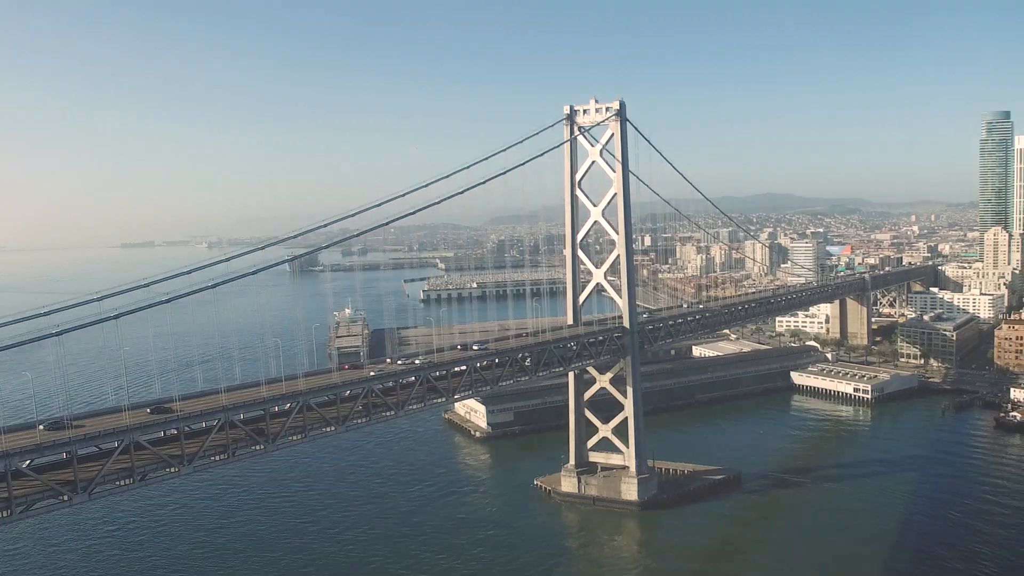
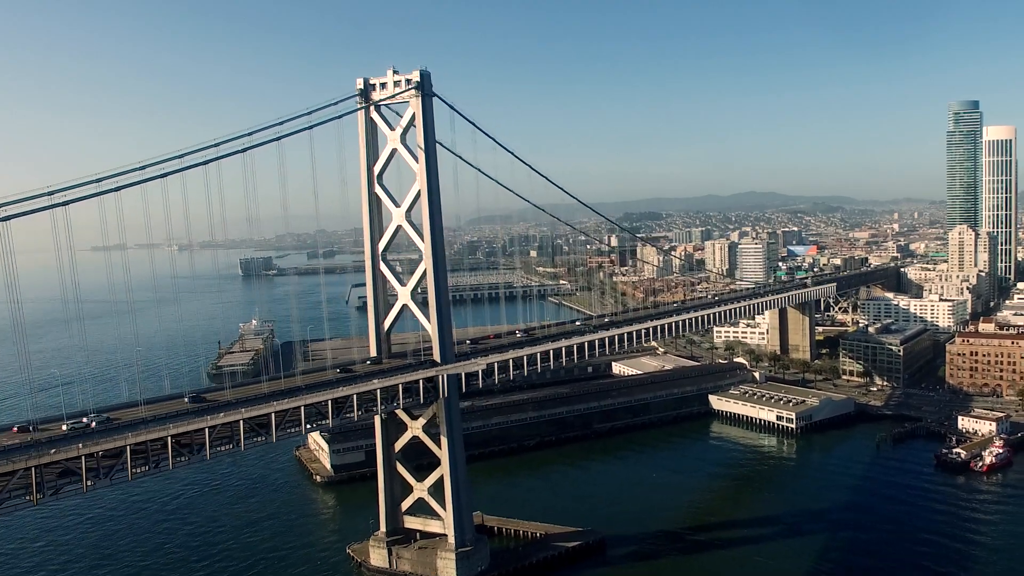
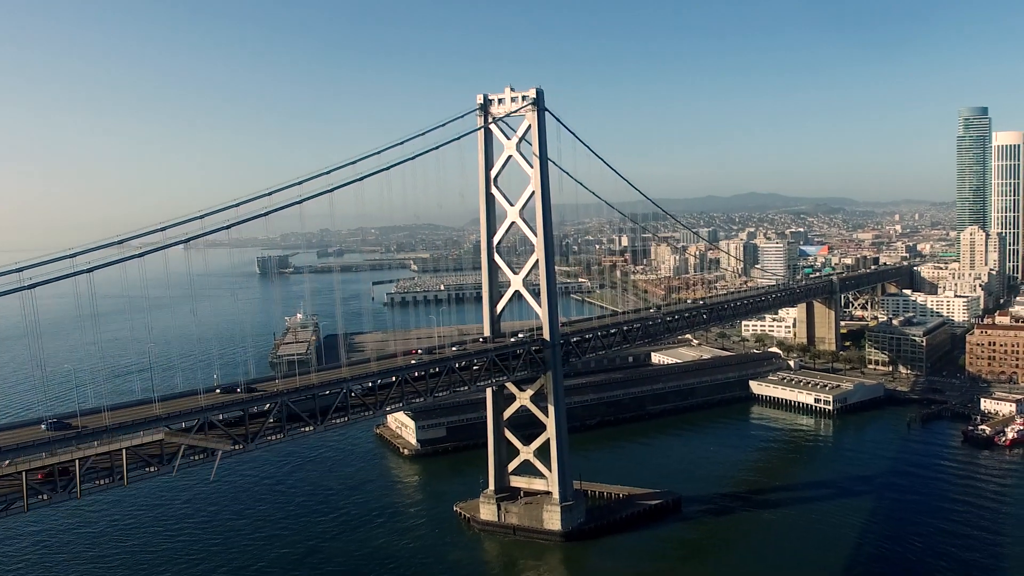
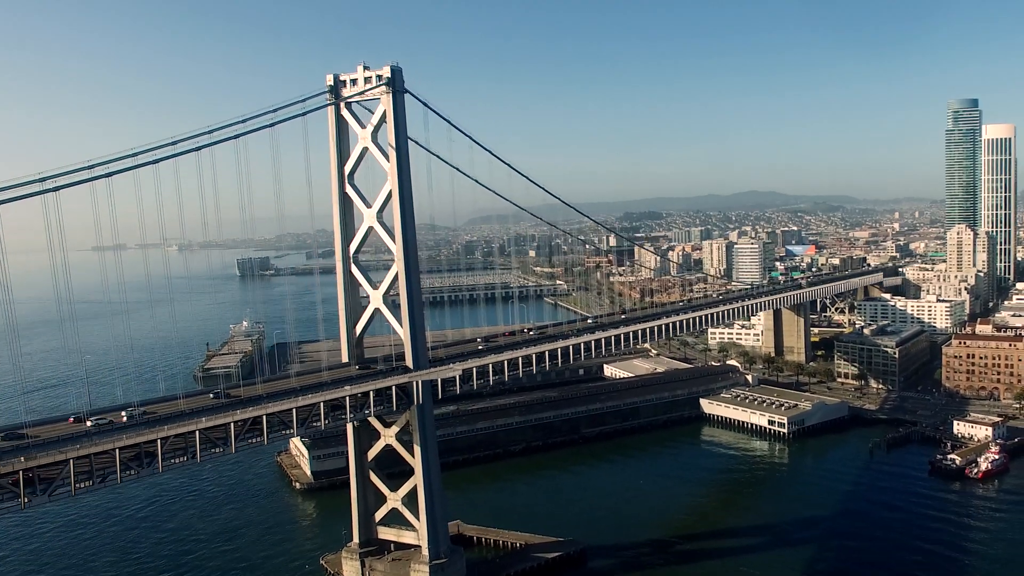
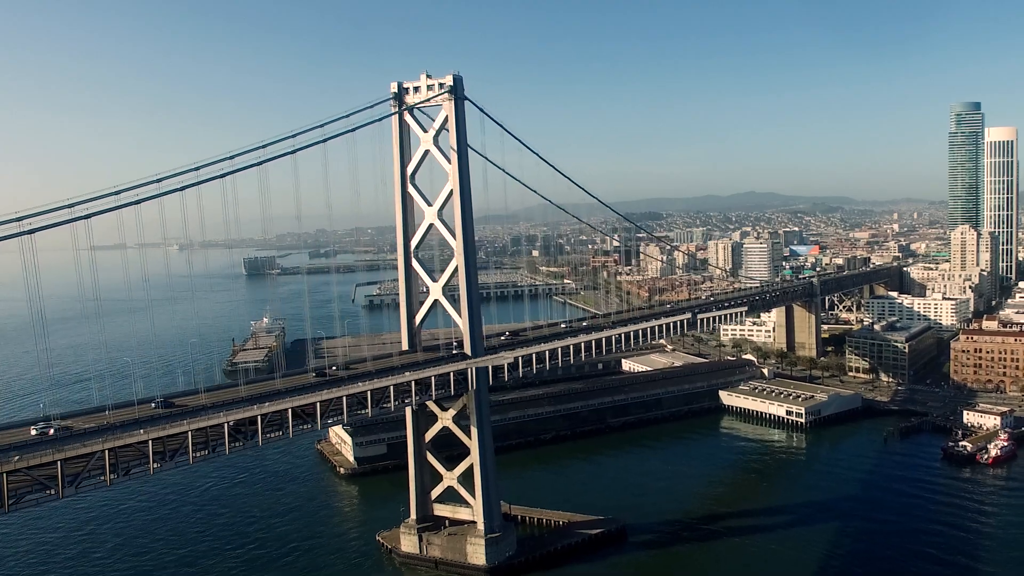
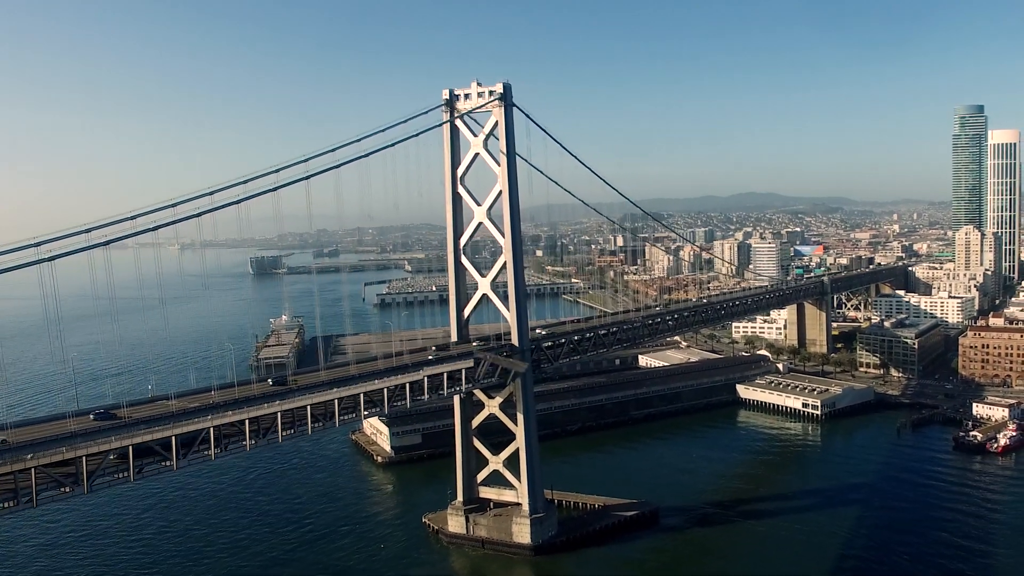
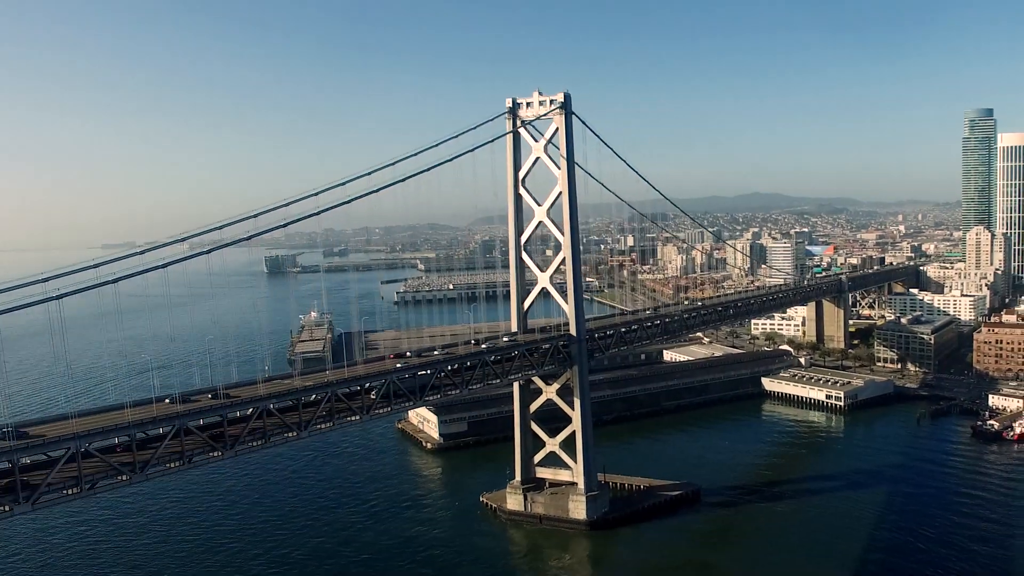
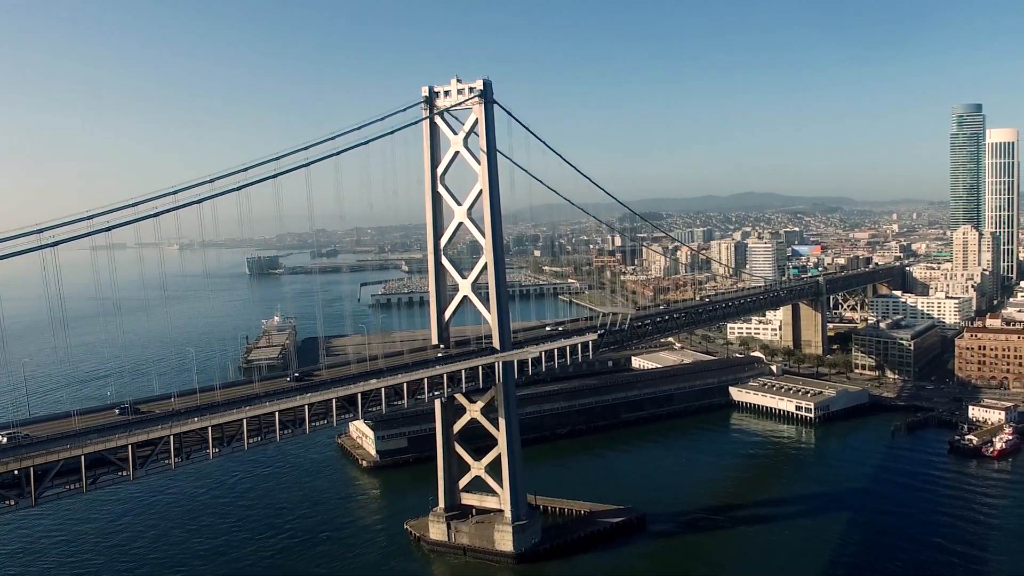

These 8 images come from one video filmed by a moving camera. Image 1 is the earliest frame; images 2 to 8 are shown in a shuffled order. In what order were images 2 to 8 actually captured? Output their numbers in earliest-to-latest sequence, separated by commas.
7, 3, 6, 8, 5, 2, 4
